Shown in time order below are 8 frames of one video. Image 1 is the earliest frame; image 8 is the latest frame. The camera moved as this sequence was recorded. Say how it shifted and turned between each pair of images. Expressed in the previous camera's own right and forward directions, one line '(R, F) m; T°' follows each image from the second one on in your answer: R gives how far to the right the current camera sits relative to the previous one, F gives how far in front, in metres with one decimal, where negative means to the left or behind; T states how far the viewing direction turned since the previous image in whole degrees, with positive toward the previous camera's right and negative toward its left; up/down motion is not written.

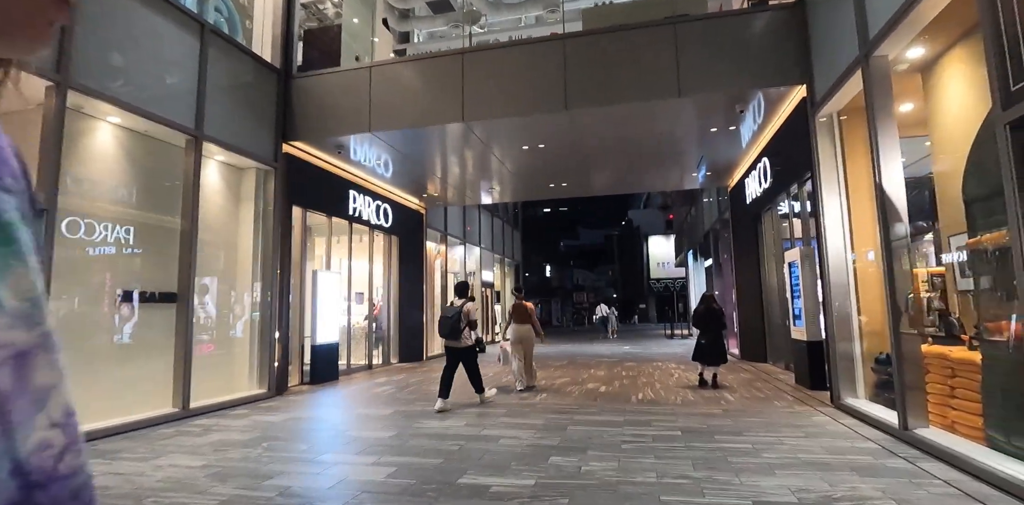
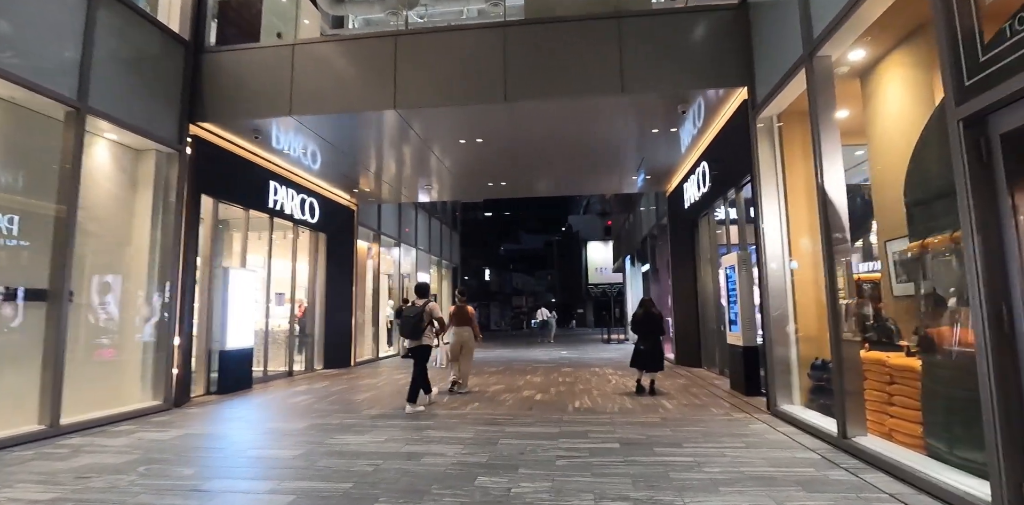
(+0.1, +0.4) m; +6°
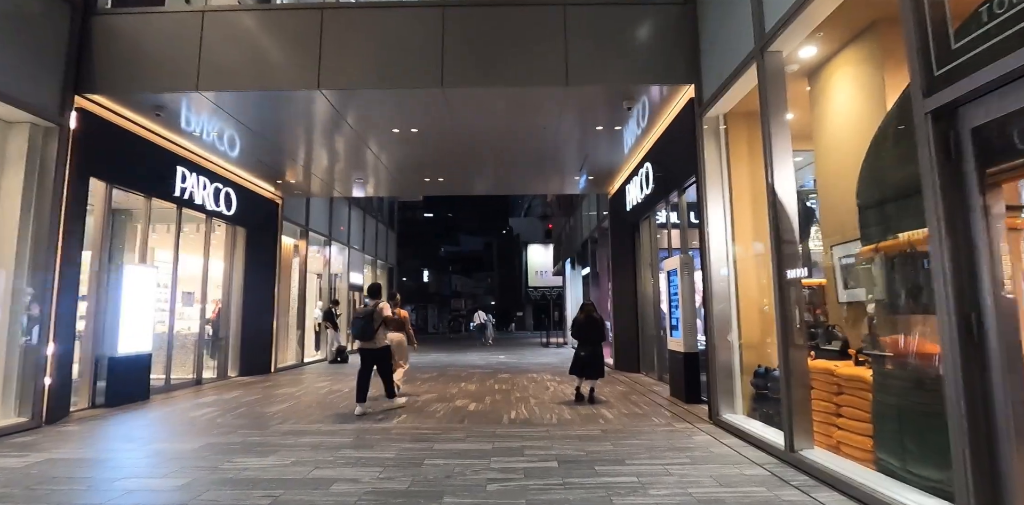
(+0.1, +0.4) m; +6°
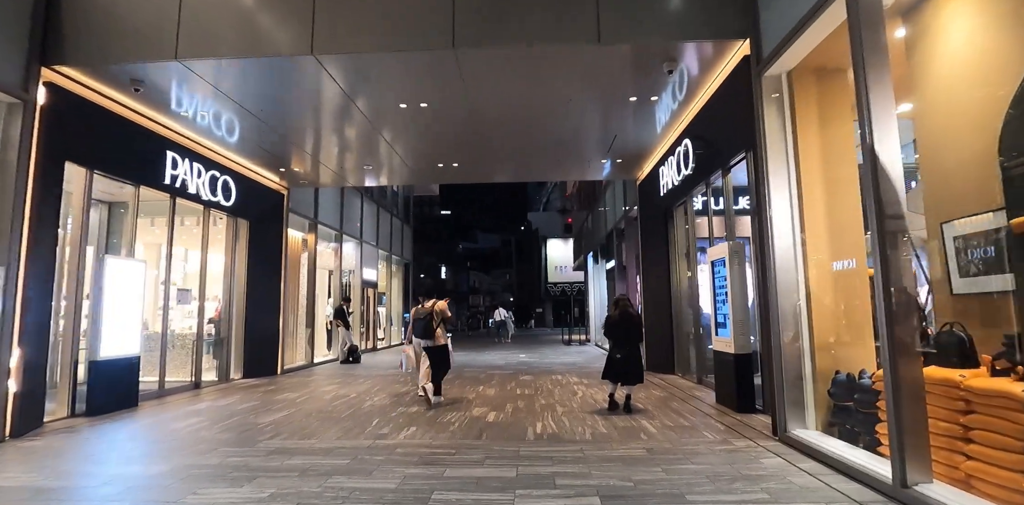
(-0.1, +0.8) m; -2°
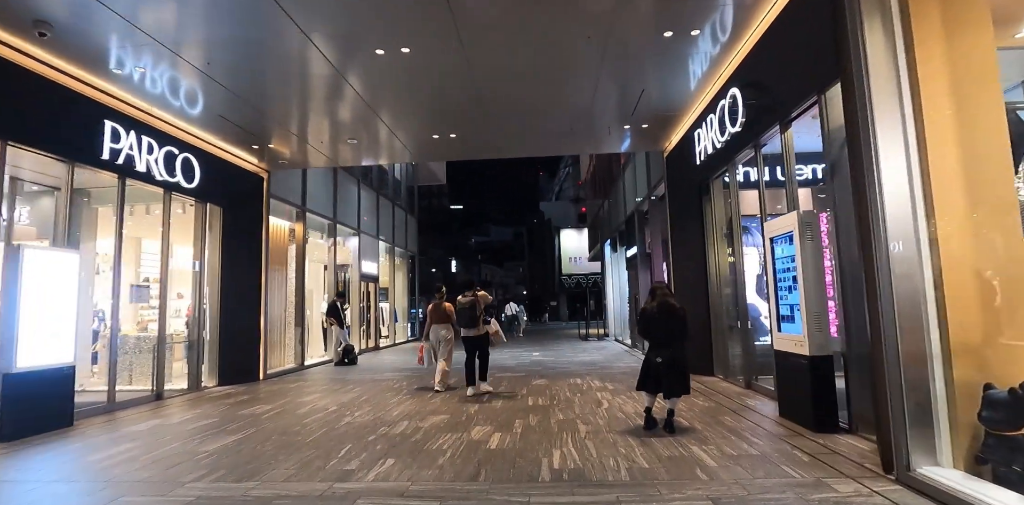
(+0.1, +1.2) m; -1°
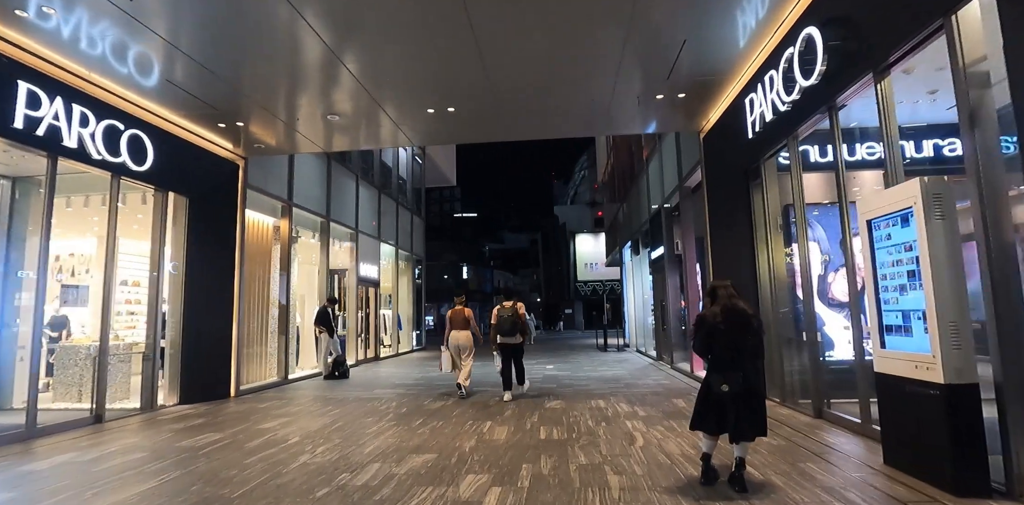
(+0.1, +1.2) m; -2°
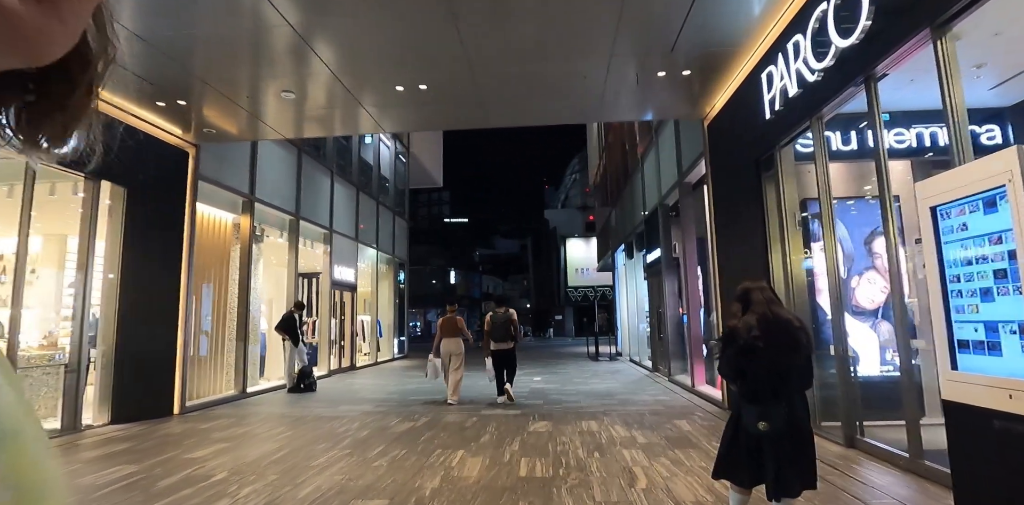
(+0.1, +0.8) m; +1°
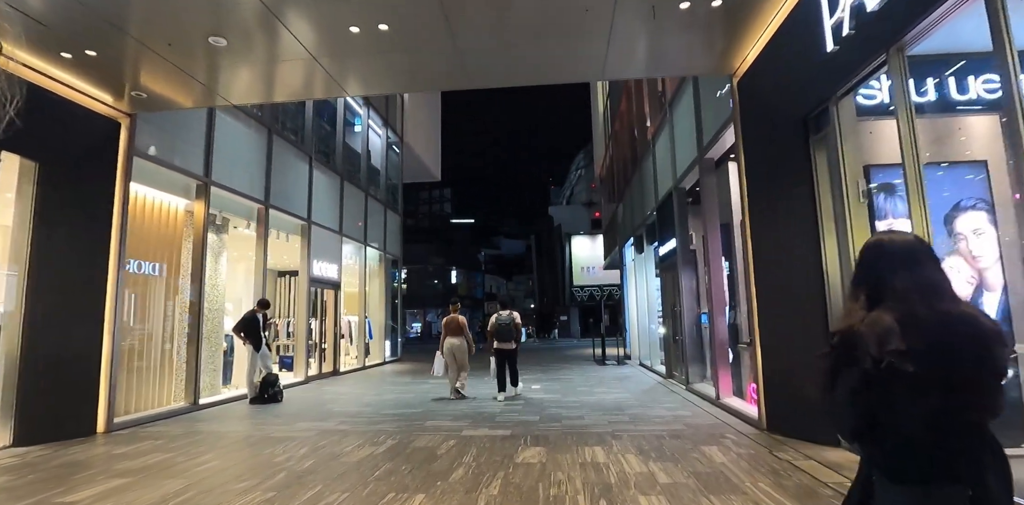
(+0.2, +1.1) m; -1°
